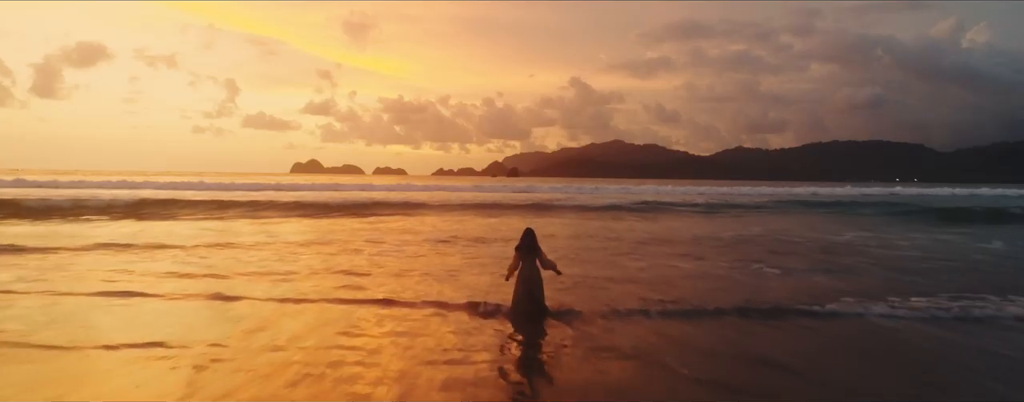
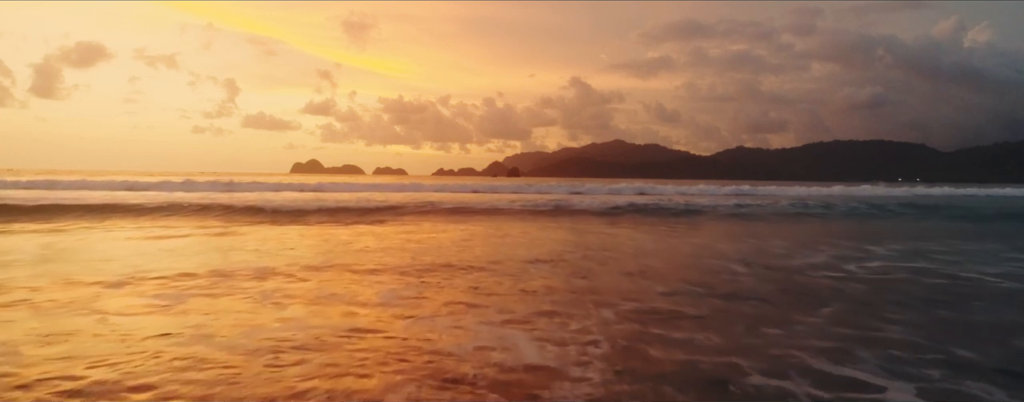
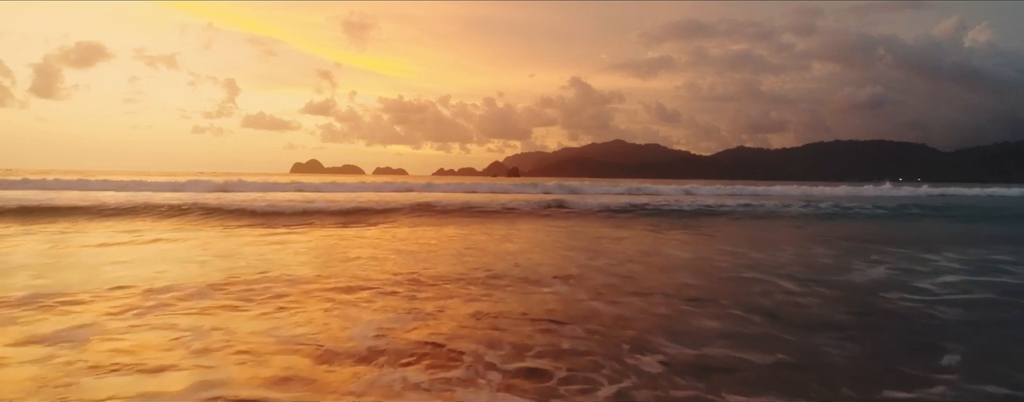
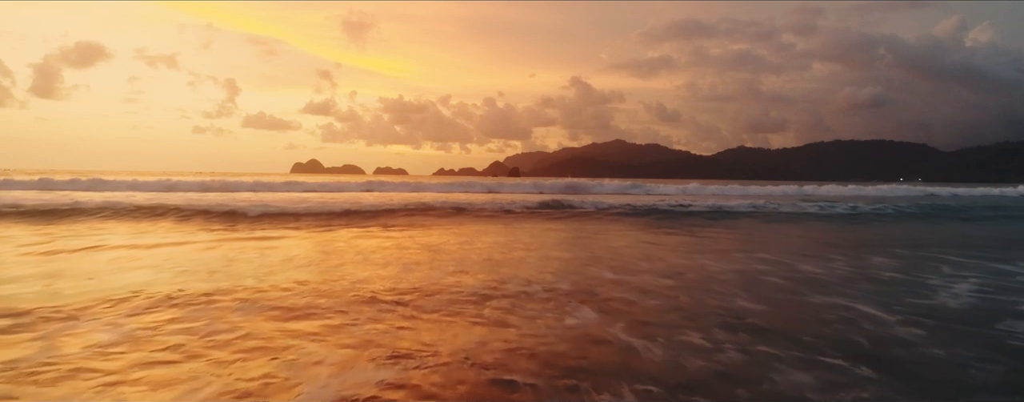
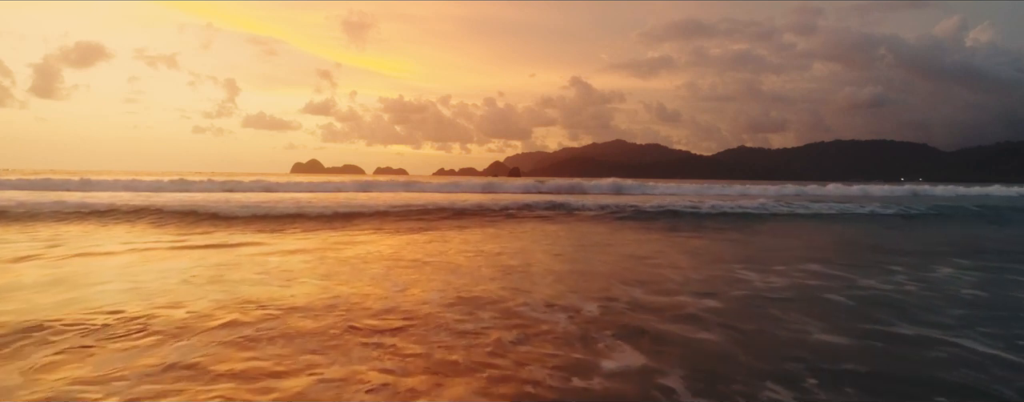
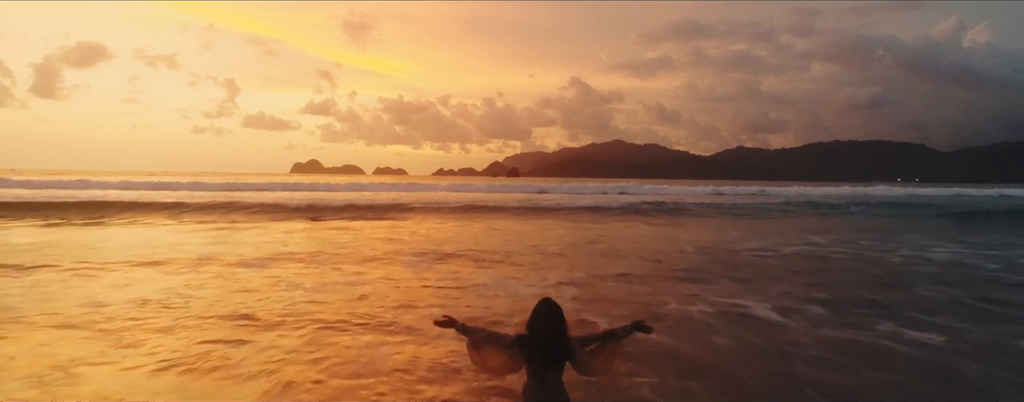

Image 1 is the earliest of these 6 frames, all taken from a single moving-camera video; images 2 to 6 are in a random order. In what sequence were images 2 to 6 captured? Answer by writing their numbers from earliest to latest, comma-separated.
6, 2, 3, 4, 5
